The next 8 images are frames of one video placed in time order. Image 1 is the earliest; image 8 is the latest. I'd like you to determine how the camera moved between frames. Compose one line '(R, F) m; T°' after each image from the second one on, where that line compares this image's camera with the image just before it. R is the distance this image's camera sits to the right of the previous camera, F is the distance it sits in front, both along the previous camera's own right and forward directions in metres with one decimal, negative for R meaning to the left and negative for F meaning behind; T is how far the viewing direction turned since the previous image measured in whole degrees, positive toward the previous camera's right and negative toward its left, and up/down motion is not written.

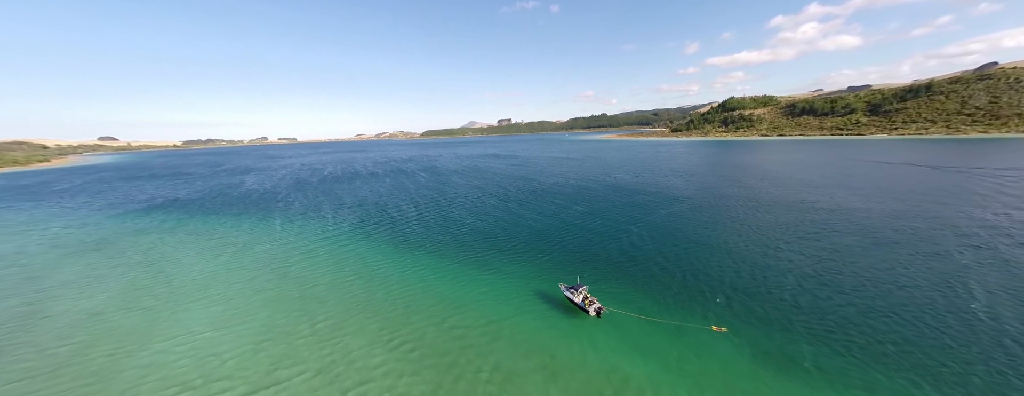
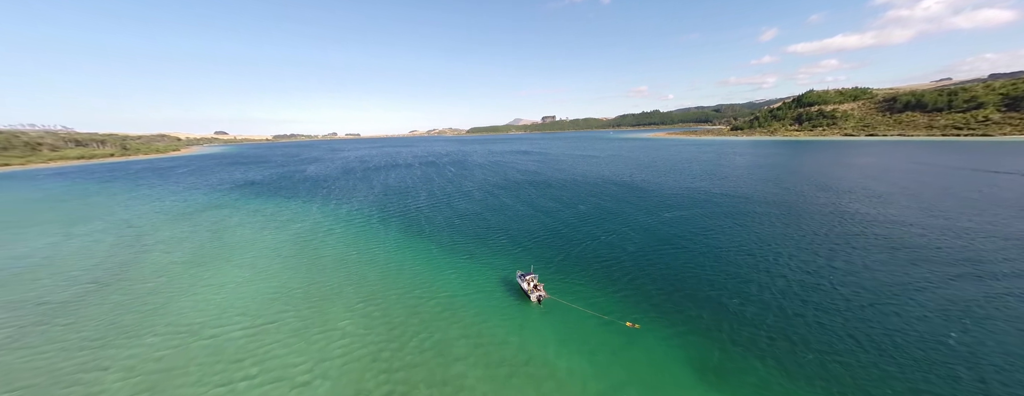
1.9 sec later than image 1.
(+5.4, -1.3) m; -8°
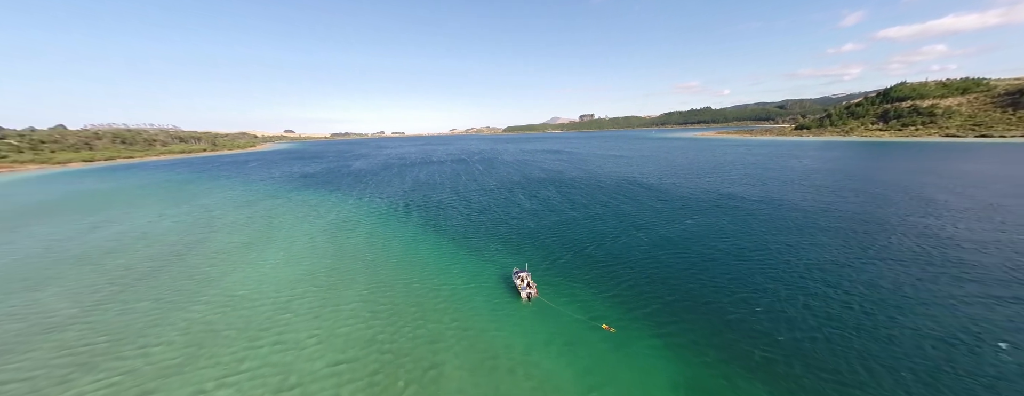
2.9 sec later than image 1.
(+2.4, -0.6) m; -7°
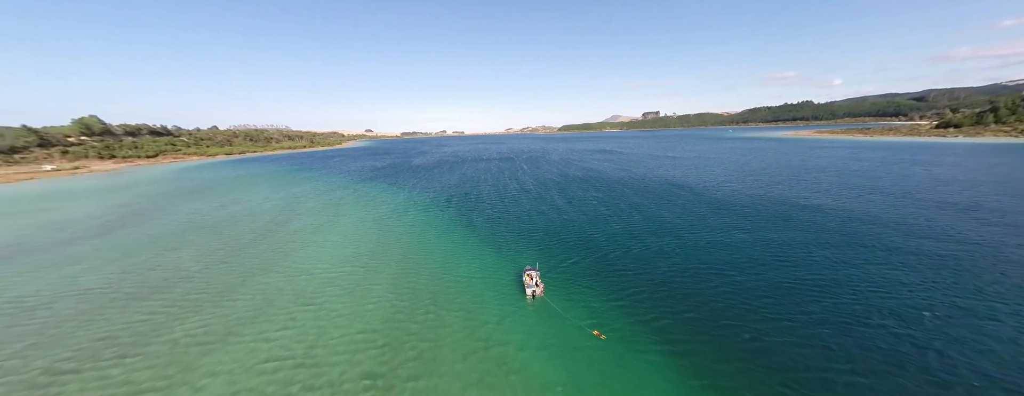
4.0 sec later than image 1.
(+2.5, -0.6) m; -11°
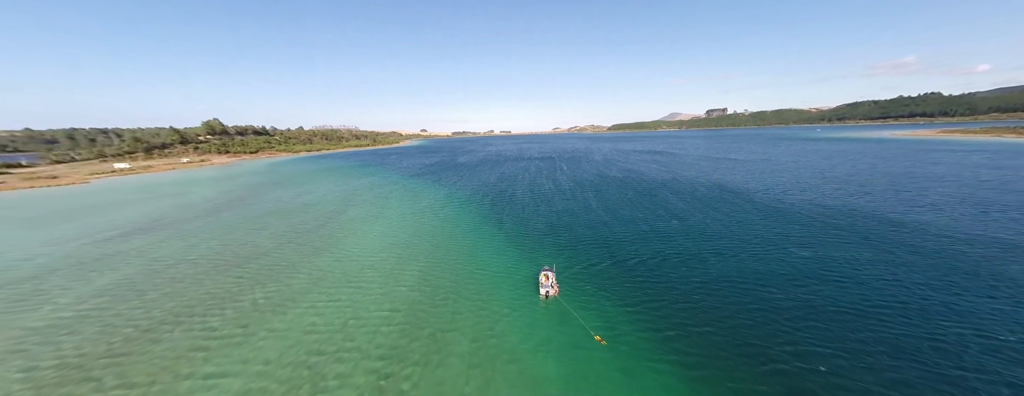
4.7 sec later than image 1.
(+1.6, -0.5) m; -9°
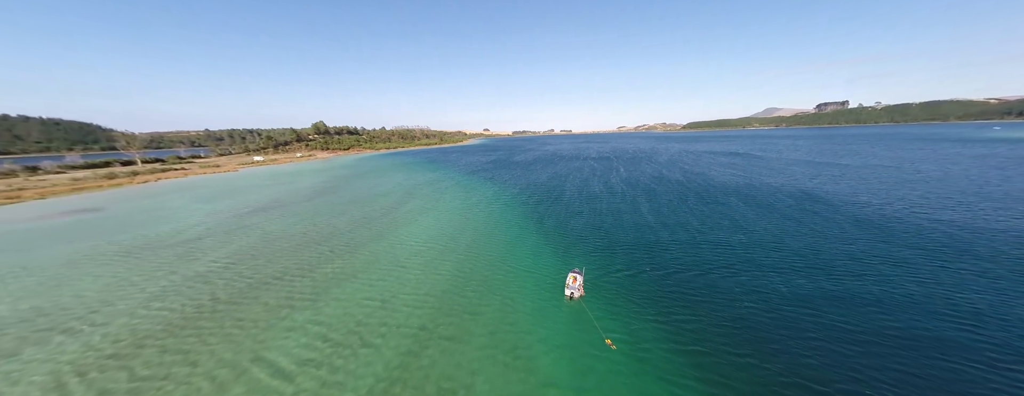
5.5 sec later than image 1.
(+1.7, -0.6) m; -12°
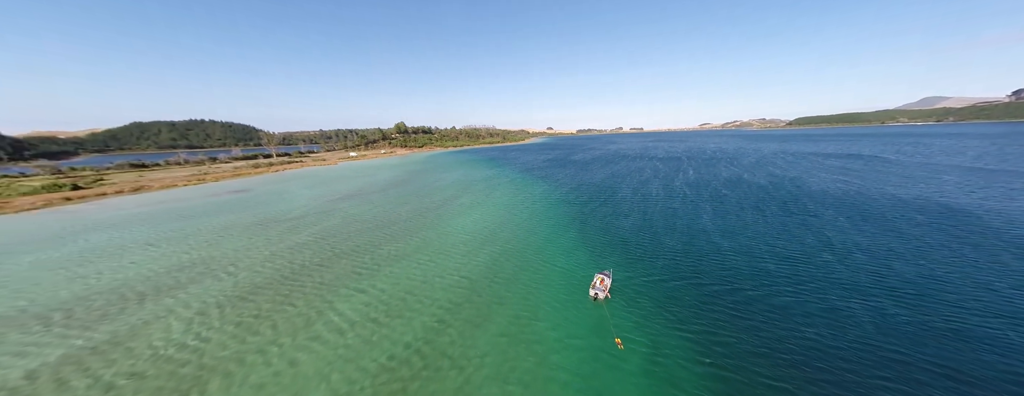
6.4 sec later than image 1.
(+1.8, -0.9) m; -13°
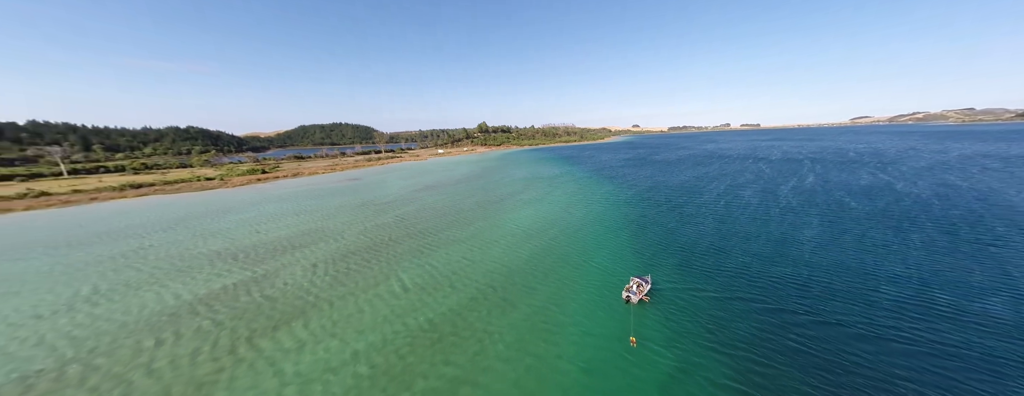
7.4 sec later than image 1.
(+2.2, -1.1) m; -16°
